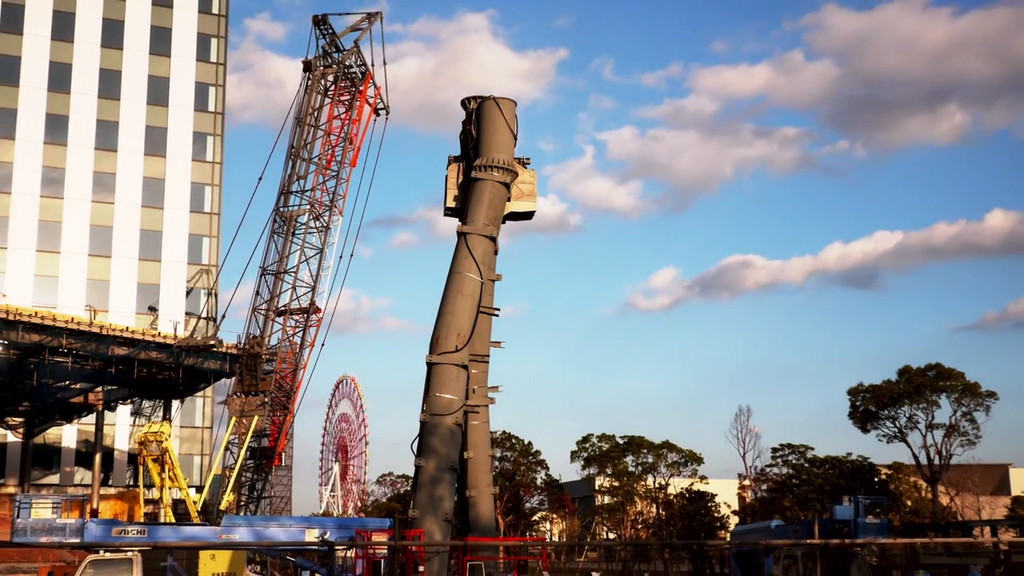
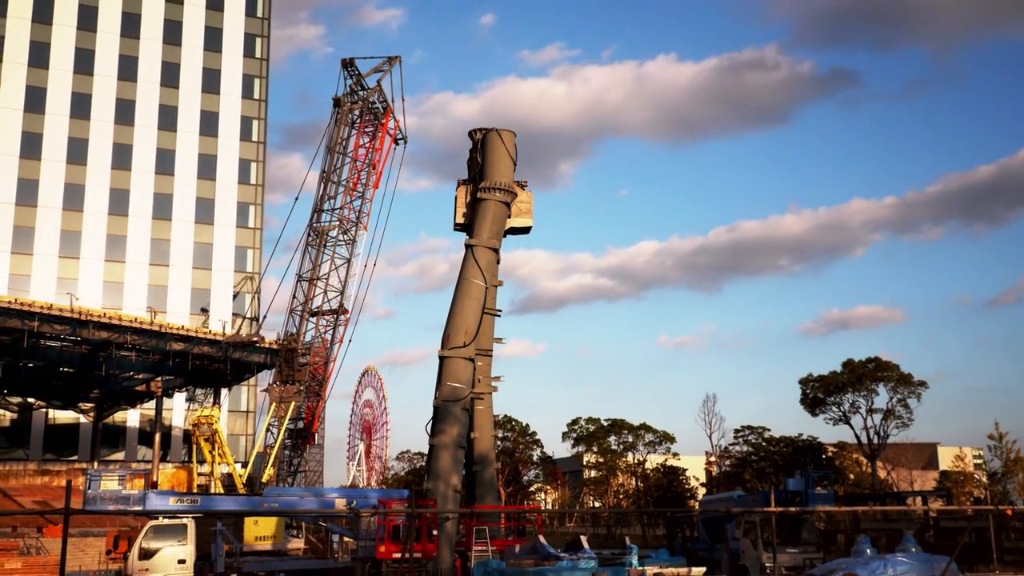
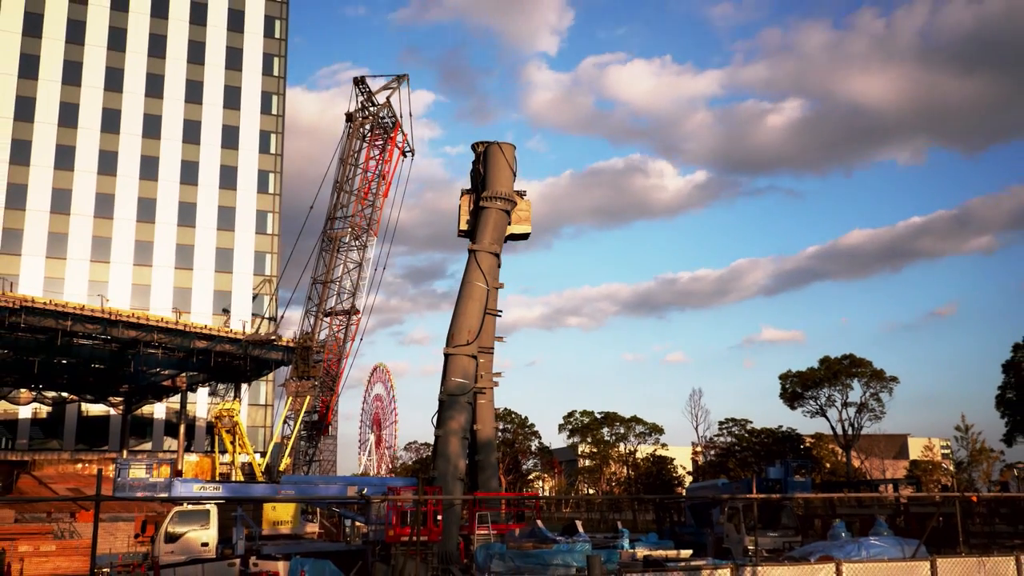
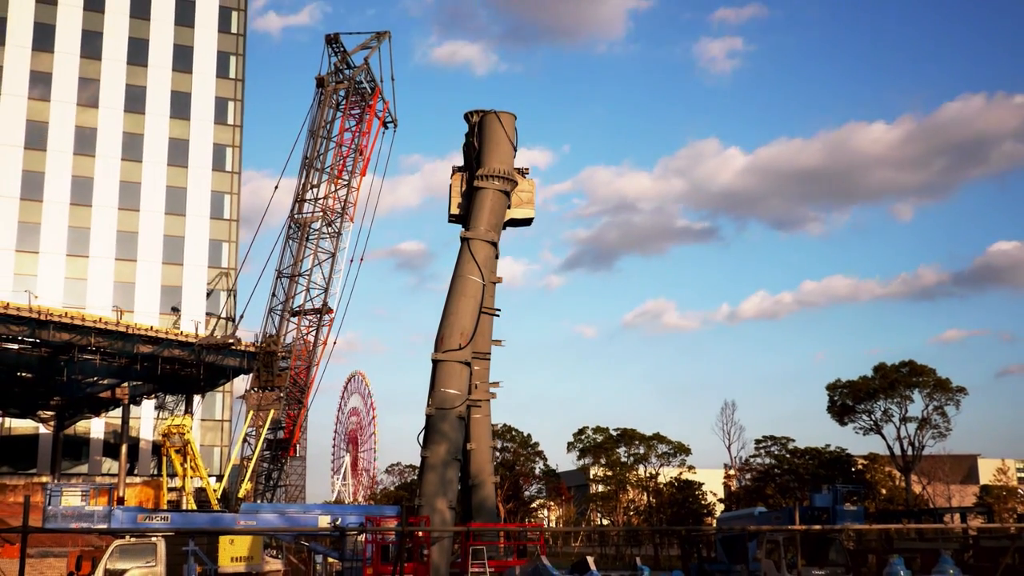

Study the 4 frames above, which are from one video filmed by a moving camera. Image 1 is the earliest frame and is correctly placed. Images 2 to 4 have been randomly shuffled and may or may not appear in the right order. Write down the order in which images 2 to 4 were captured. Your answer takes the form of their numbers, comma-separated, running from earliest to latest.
4, 2, 3
